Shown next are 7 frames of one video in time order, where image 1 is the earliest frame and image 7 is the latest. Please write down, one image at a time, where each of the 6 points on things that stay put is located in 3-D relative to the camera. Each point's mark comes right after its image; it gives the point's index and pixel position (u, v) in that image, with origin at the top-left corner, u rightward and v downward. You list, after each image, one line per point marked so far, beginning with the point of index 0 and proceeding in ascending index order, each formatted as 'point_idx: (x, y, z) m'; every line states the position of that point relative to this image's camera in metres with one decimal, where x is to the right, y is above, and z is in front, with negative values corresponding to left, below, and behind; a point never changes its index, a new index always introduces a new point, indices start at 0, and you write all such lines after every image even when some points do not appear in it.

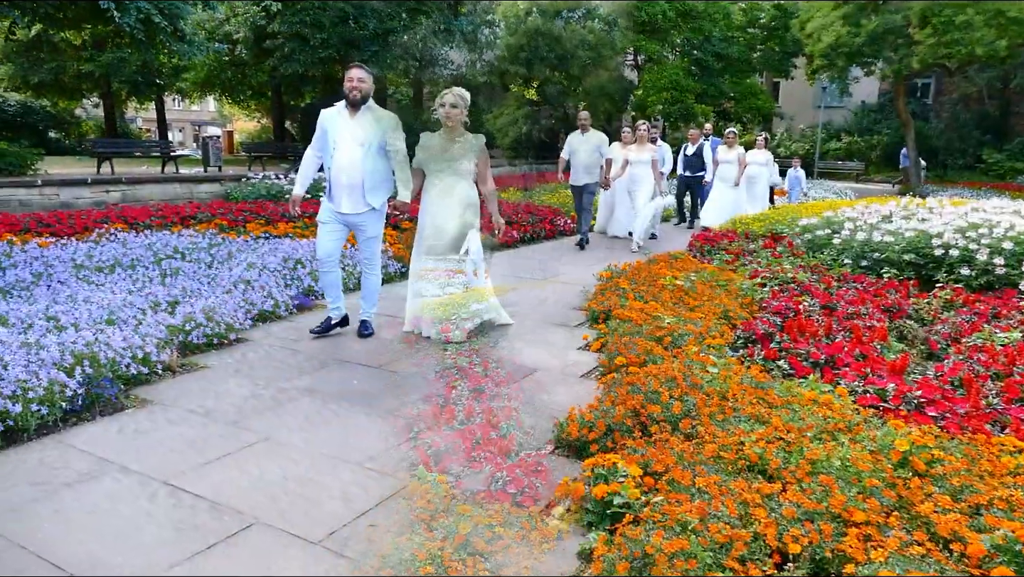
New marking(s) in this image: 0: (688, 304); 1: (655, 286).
0: (+1.4, -0.1, +5.8) m
1: (+1.3, 0.0, +6.5) m
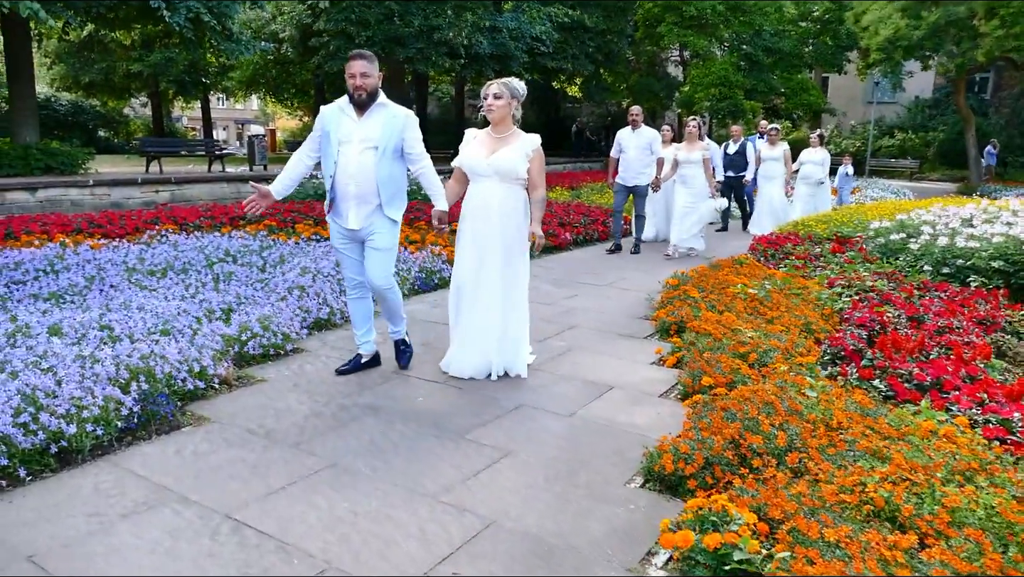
0: (+1.9, -0.2, +5.5) m
1: (+1.8, -0.1, +6.1) m
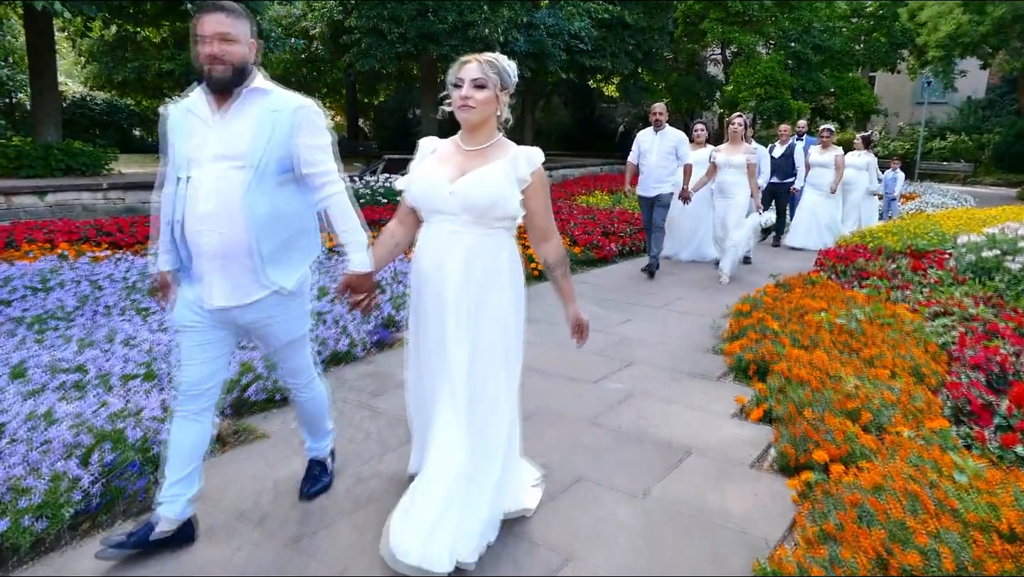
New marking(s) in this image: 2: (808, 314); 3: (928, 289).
0: (+2.2, -0.4, +4.6) m
1: (+2.1, -0.3, +5.2) m
2: (+2.2, -0.2, +5.5) m
3: (+3.9, 0.0, +7.0) m
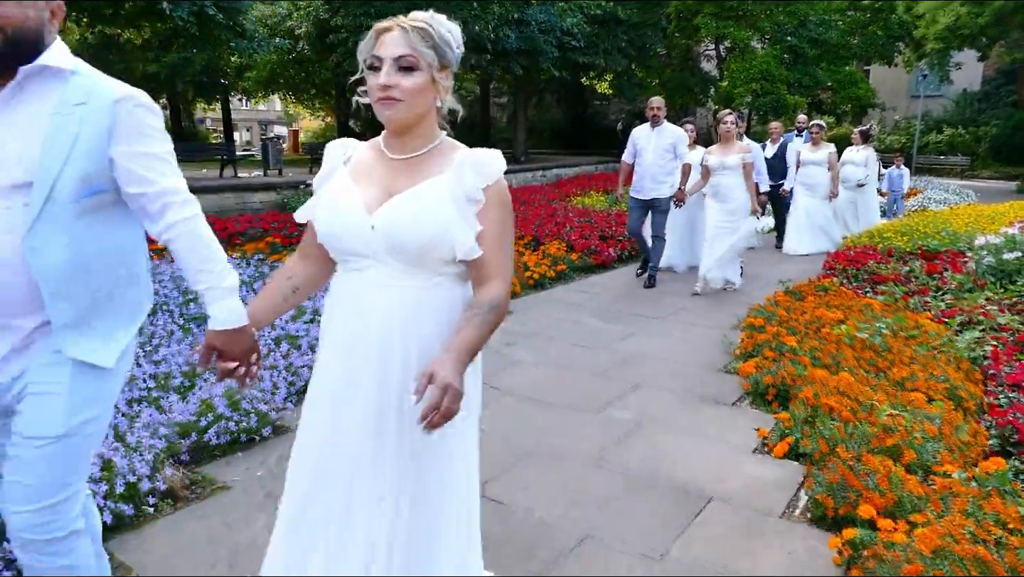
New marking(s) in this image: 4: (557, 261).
0: (+2.1, -0.5, +4.2) m
1: (+2.1, -0.3, +4.8) m
2: (+2.2, -0.3, +5.1) m
3: (+3.9, -0.1, +6.6) m
4: (+0.5, +0.3, +7.9) m
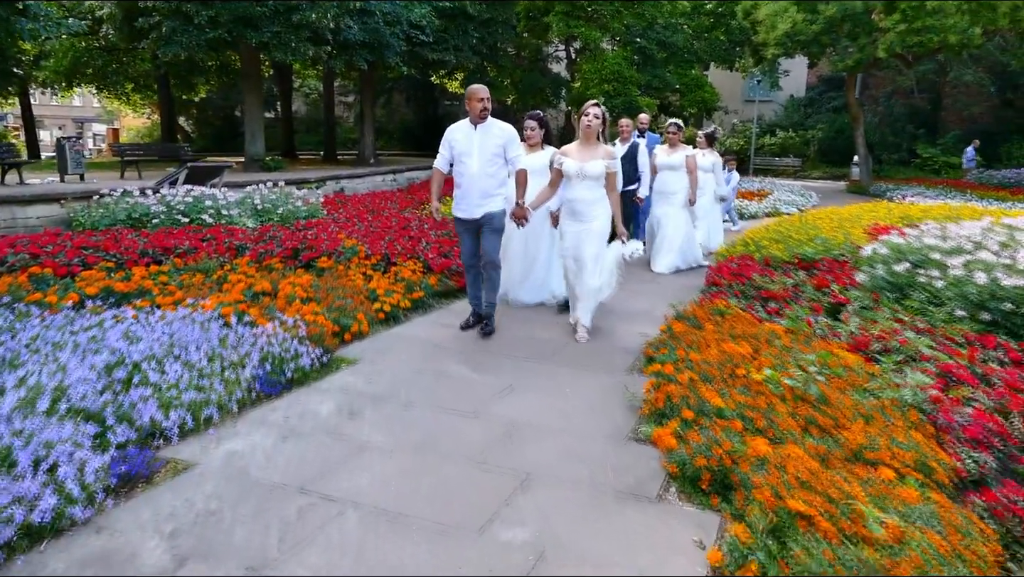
0: (+1.5, -0.7, +3.3) m
1: (+1.3, -0.5, +3.9) m
2: (+1.3, -0.5, +4.2) m
3: (+2.7, -0.2, +6.0) m
4: (-0.9, 0.0, +6.6) m
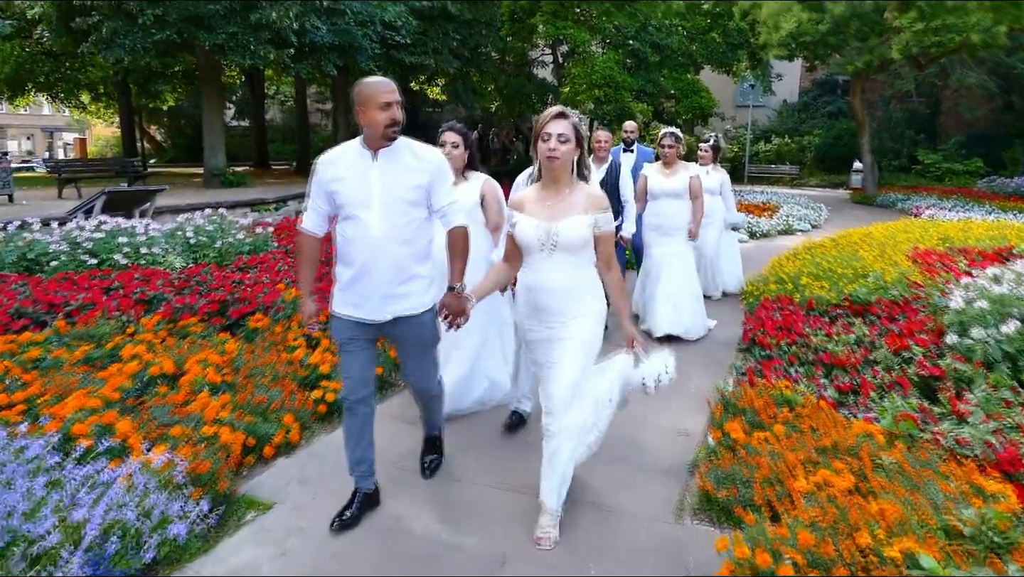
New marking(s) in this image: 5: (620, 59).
0: (+1.5, -1.1, +1.7) m
1: (+1.3, -1.0, +2.3) m
2: (+1.3, -0.9, +2.6) m
3: (+2.7, -0.7, +4.5) m
4: (-1.0, -0.5, +5.0) m
5: (+2.8, +5.8, +18.5) m
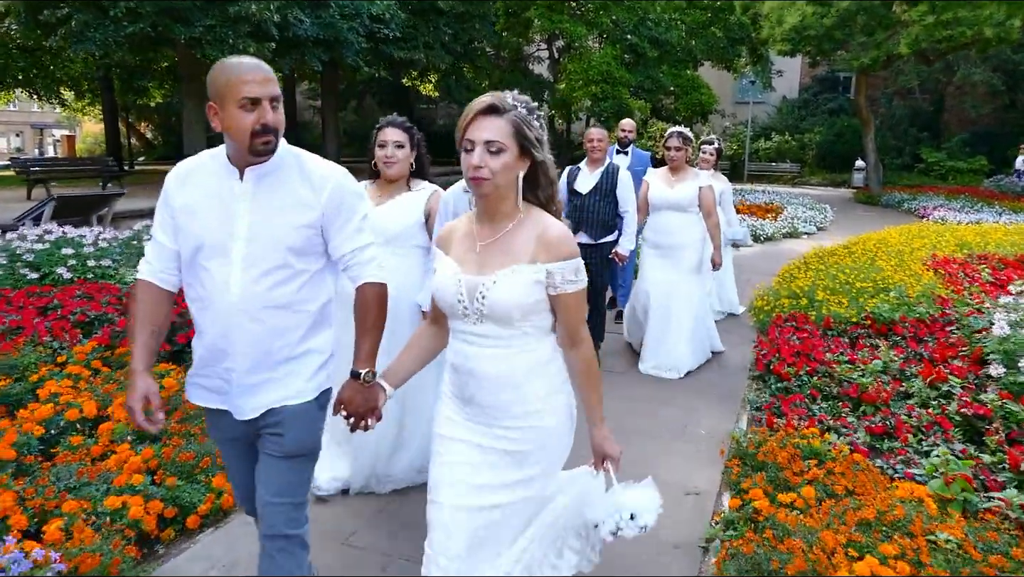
0: (+1.4, -1.3, +1.1) m
1: (+1.2, -1.2, +1.7) m
2: (+1.2, -1.1, +2.0) m
3: (+2.5, -0.8, +3.8) m
4: (-1.1, -0.6, +4.3) m
5: (+2.6, +5.7, +17.8) m
